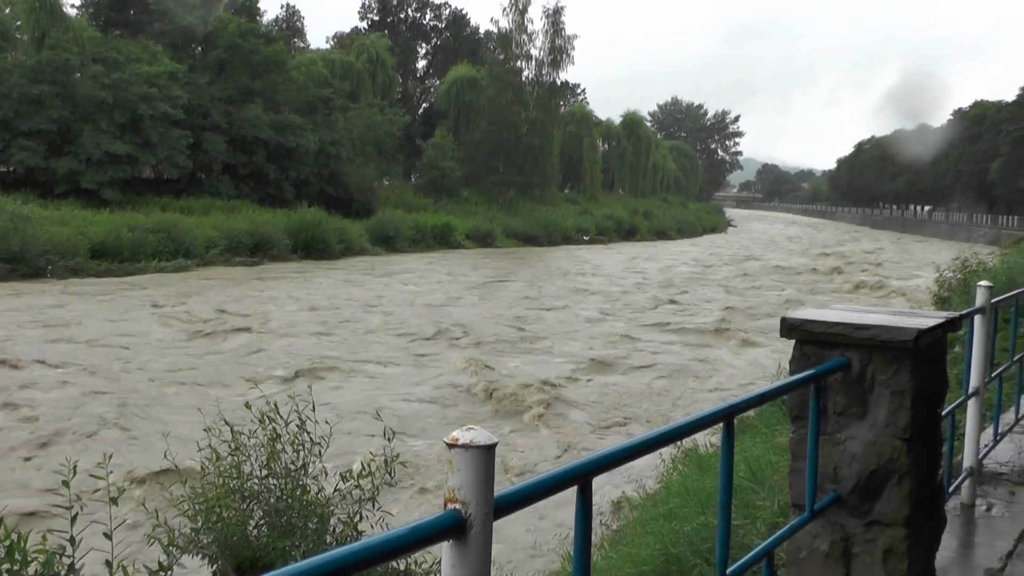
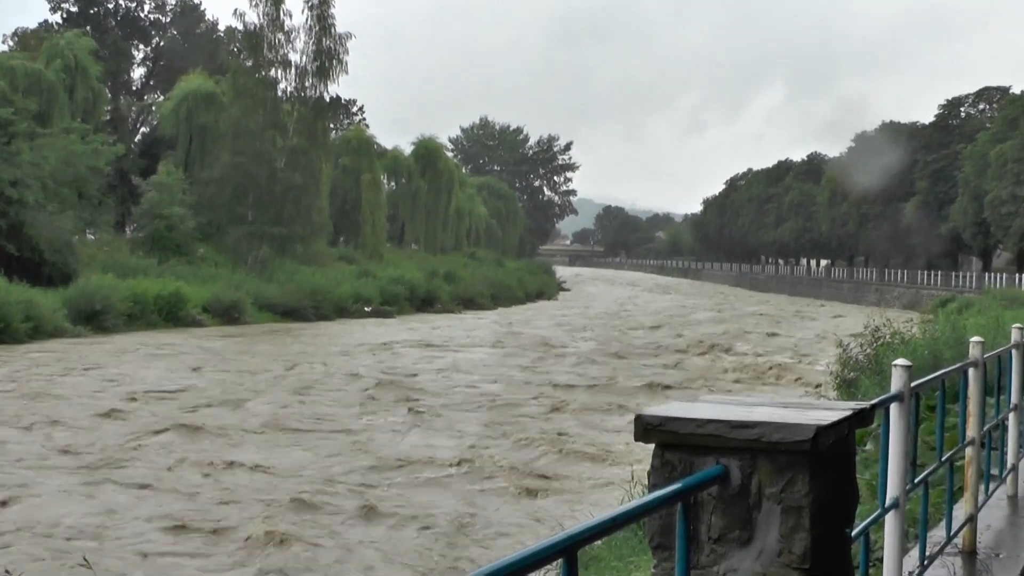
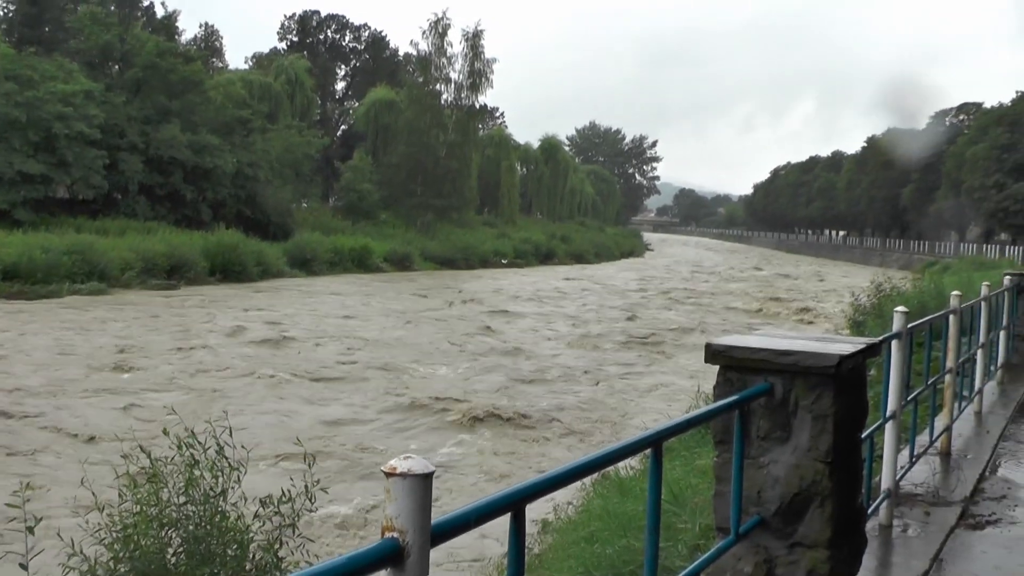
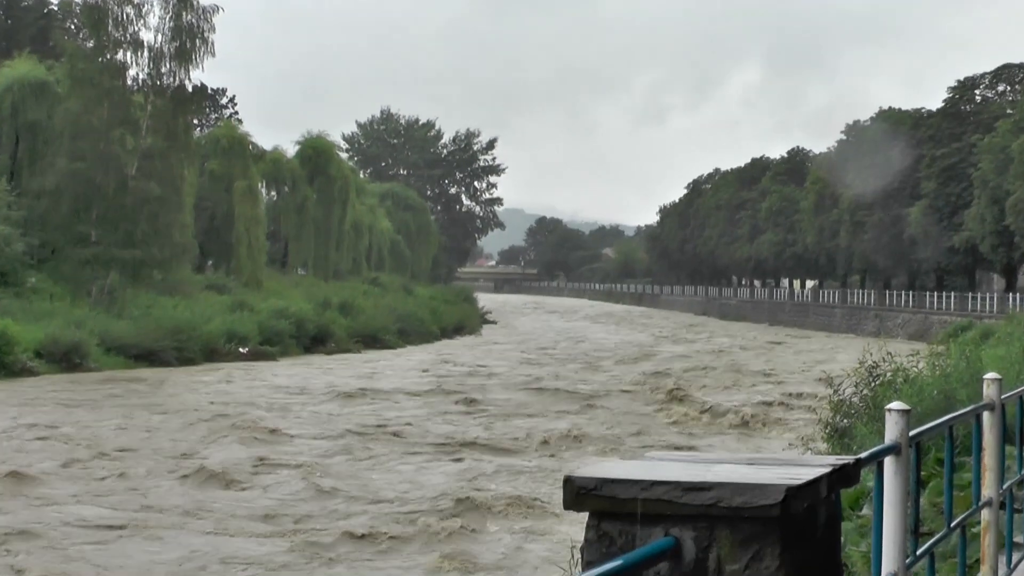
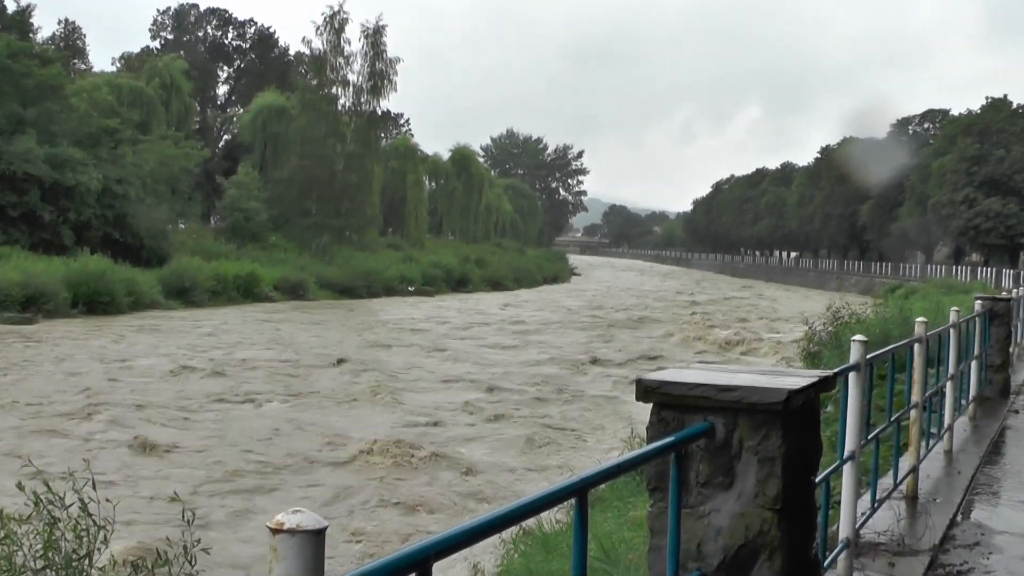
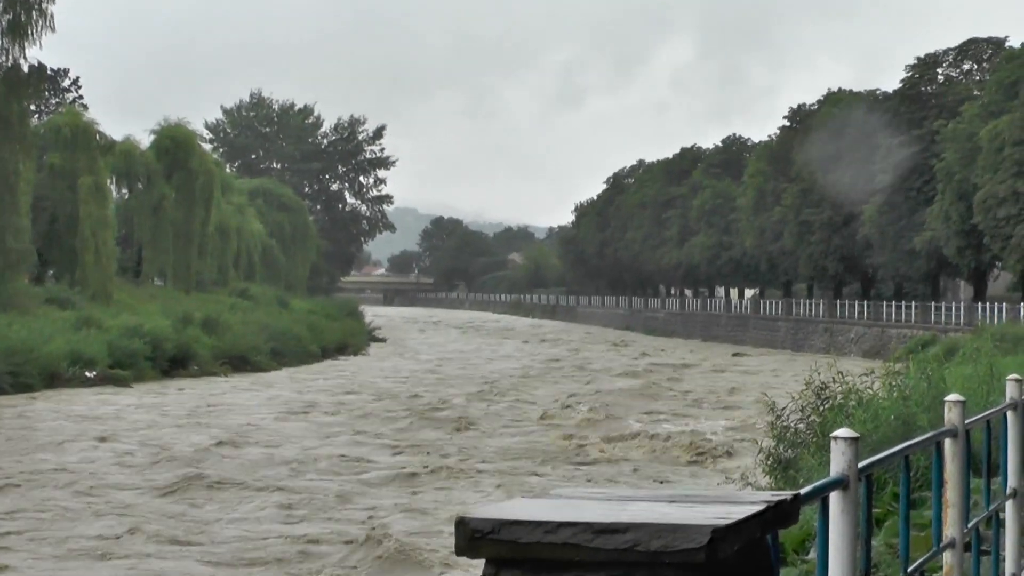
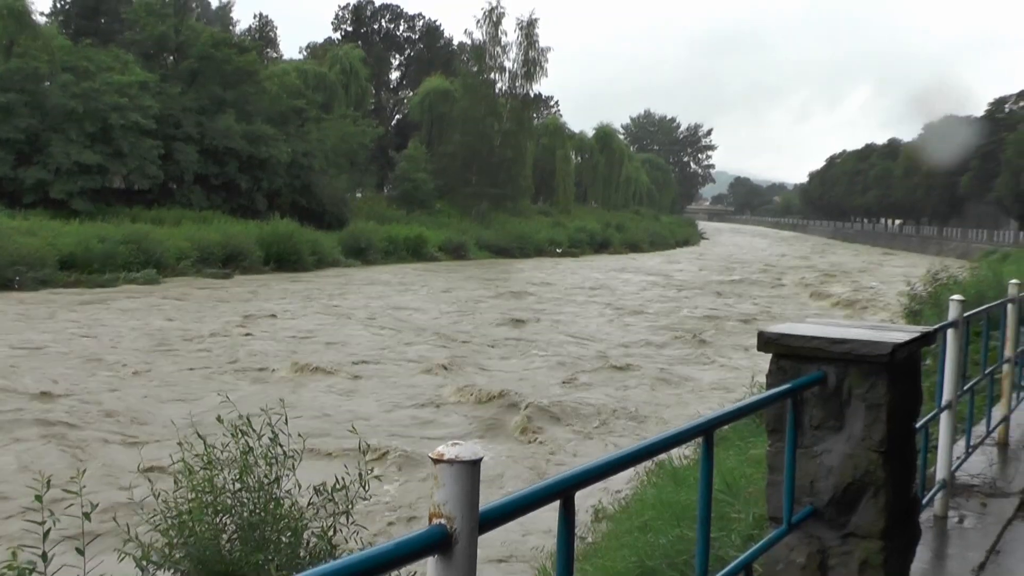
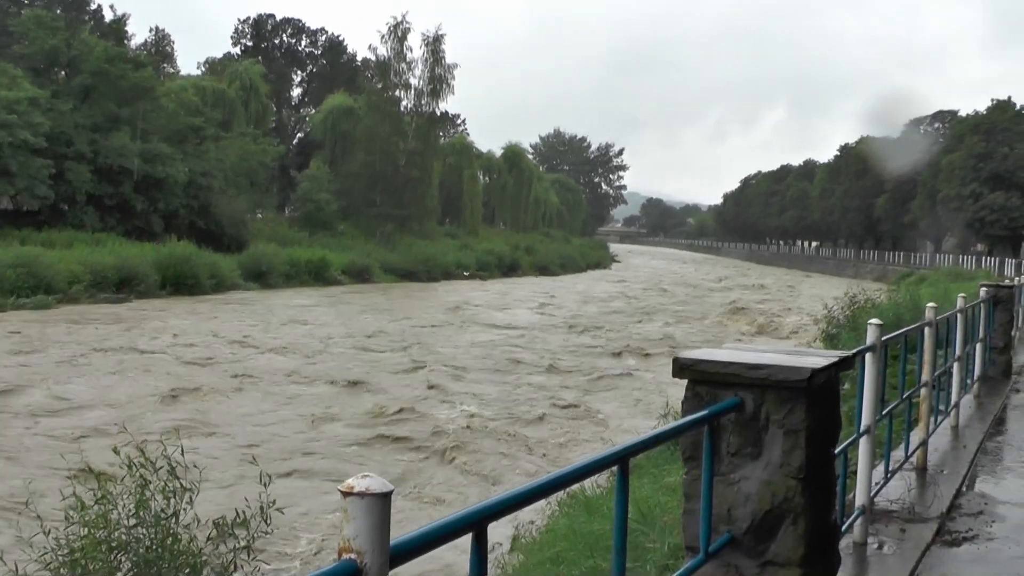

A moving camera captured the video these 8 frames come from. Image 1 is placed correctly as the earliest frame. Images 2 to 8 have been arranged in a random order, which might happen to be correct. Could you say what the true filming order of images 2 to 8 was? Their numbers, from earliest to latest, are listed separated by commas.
7, 3, 8, 5, 2, 4, 6
